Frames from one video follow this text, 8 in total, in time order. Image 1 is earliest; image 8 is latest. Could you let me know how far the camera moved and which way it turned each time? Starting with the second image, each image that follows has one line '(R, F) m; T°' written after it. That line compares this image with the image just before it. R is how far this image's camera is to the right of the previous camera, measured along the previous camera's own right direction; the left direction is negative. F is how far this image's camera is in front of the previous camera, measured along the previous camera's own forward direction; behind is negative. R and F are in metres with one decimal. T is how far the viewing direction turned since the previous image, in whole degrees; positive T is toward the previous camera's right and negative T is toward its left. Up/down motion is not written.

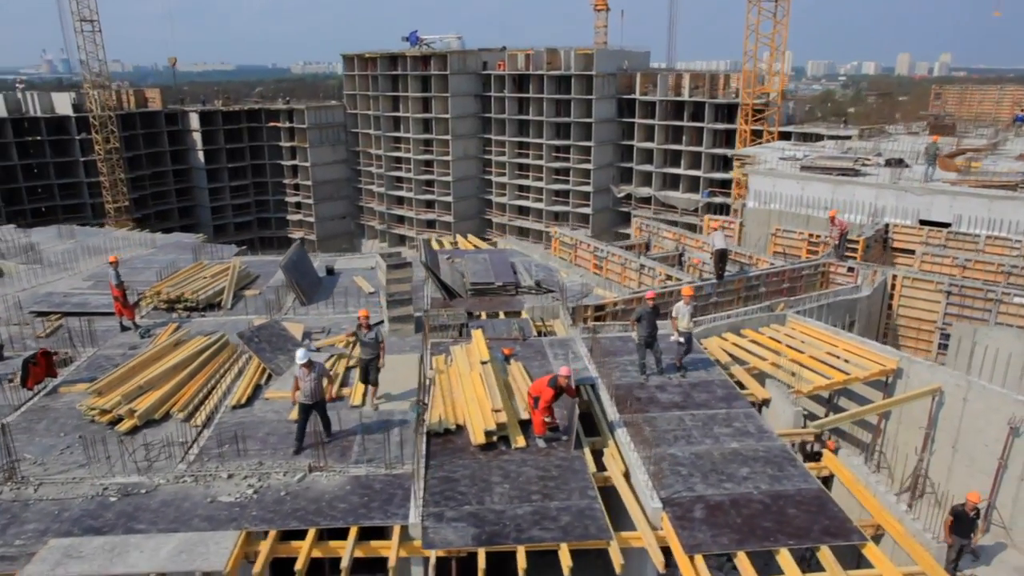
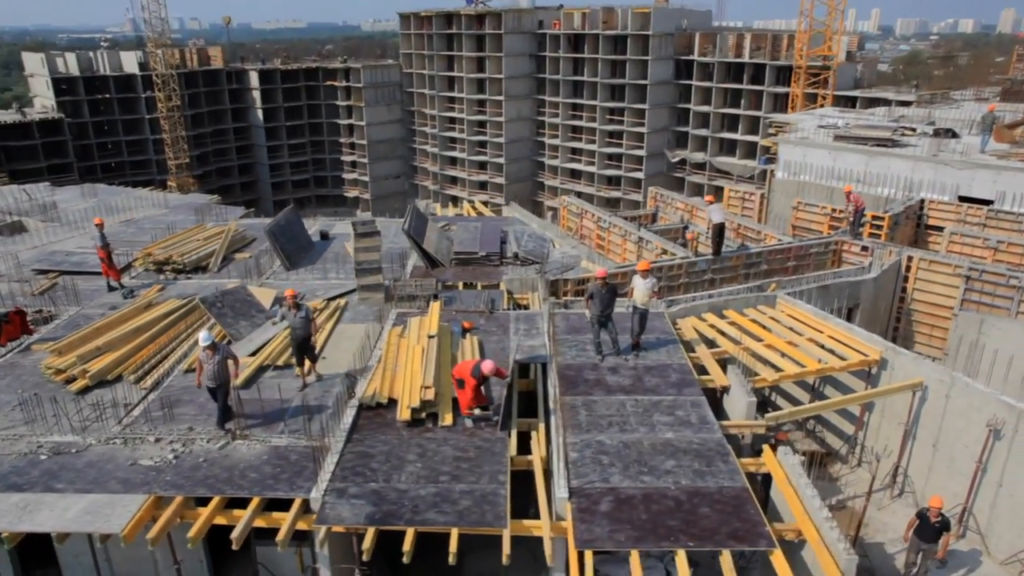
(+2.0, +0.4) m; -5°
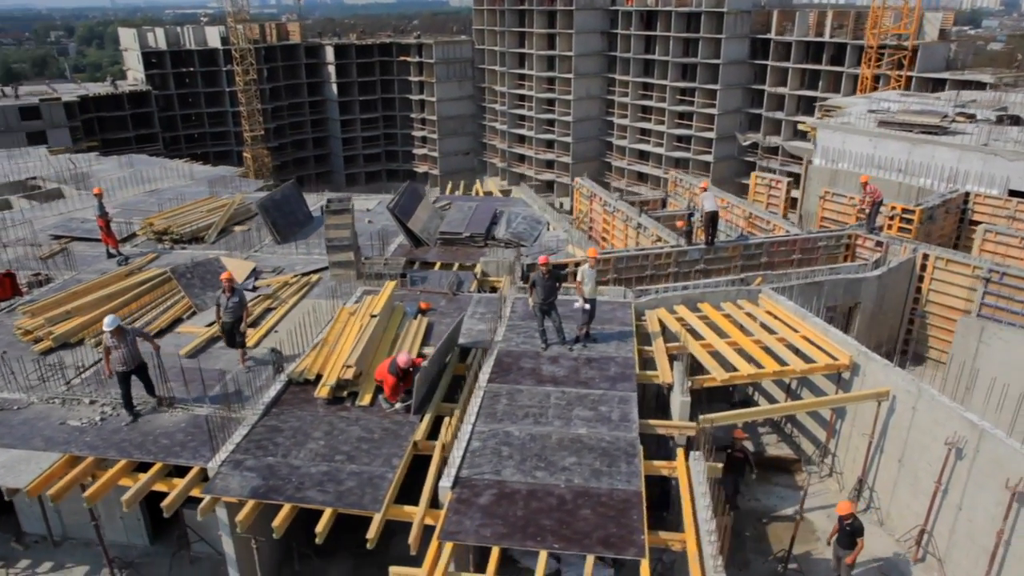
(+2.4, +0.3) m; -6°
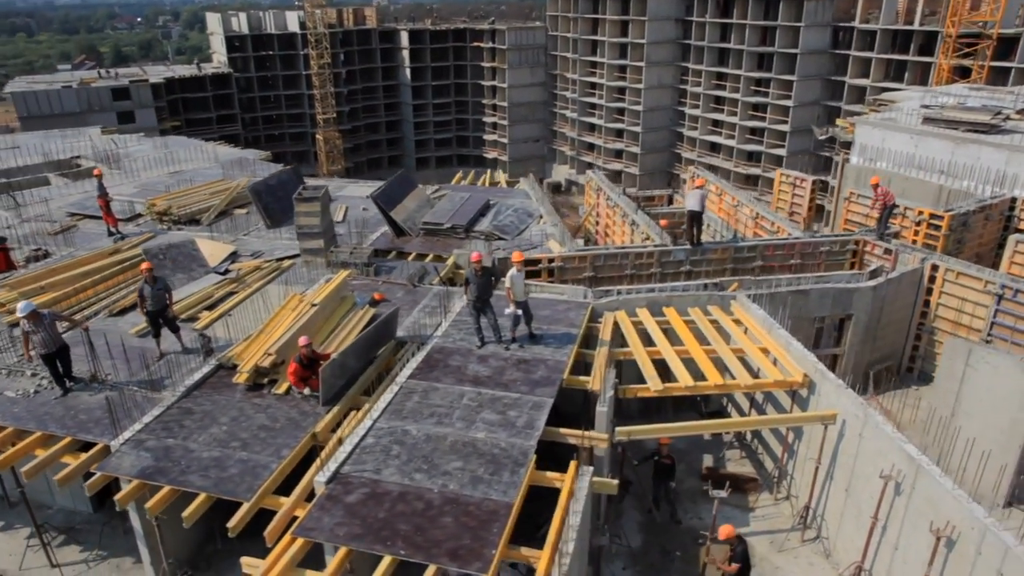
(+2.5, +0.4) m; -6°
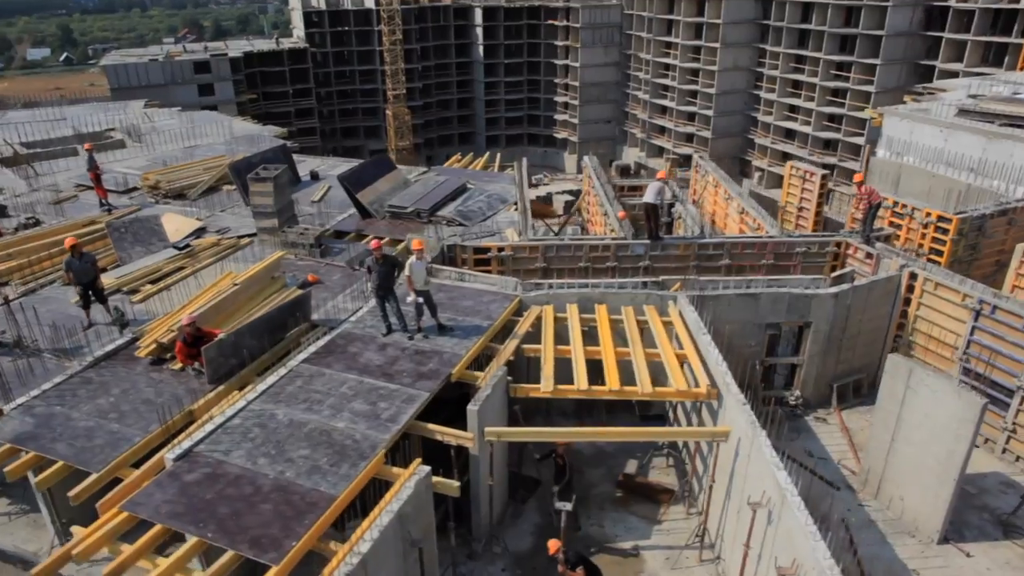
(+3.0, +0.4) m; -7°
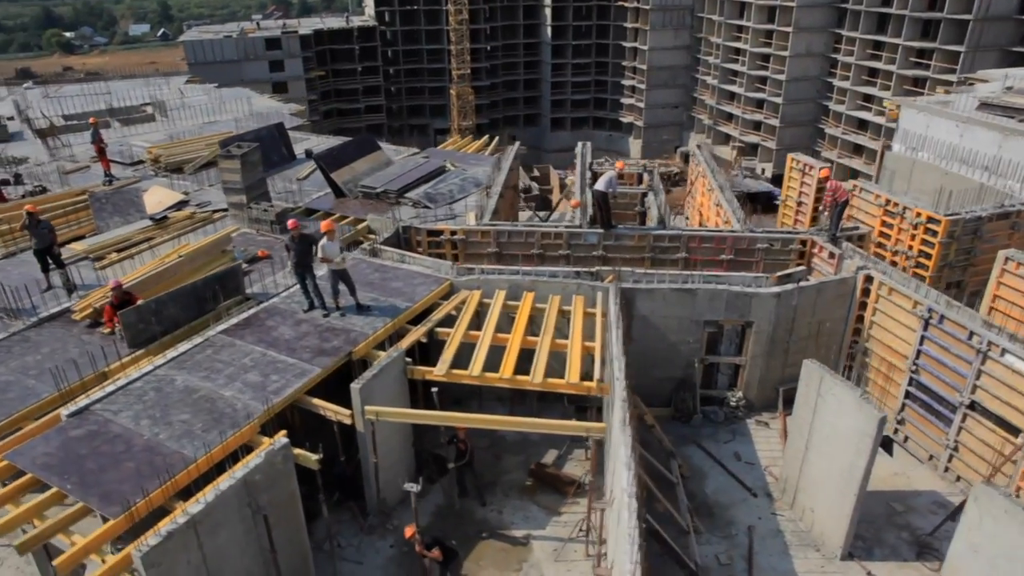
(+2.8, +0.1) m; -6°
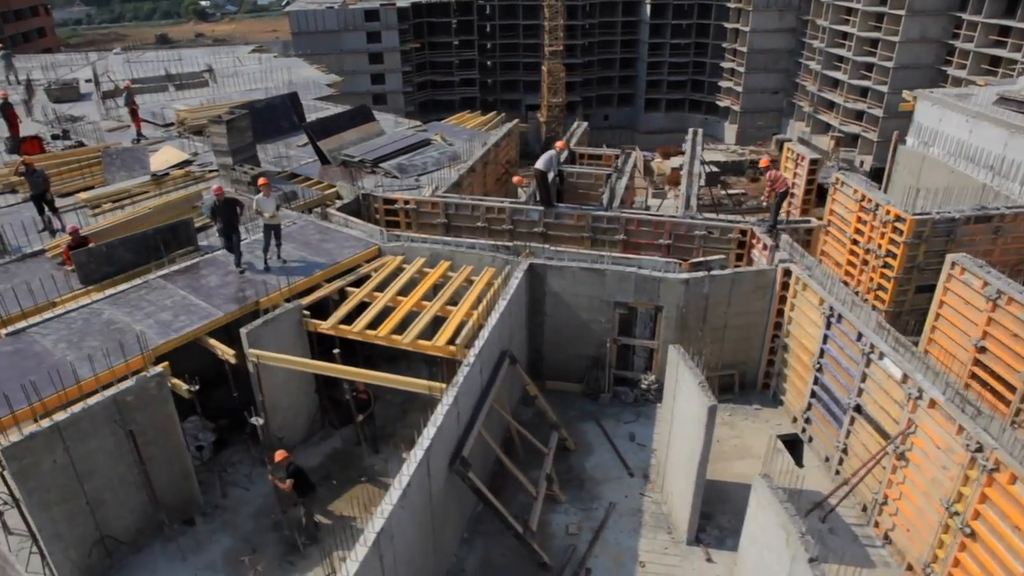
(+3.7, -0.4) m; -8°
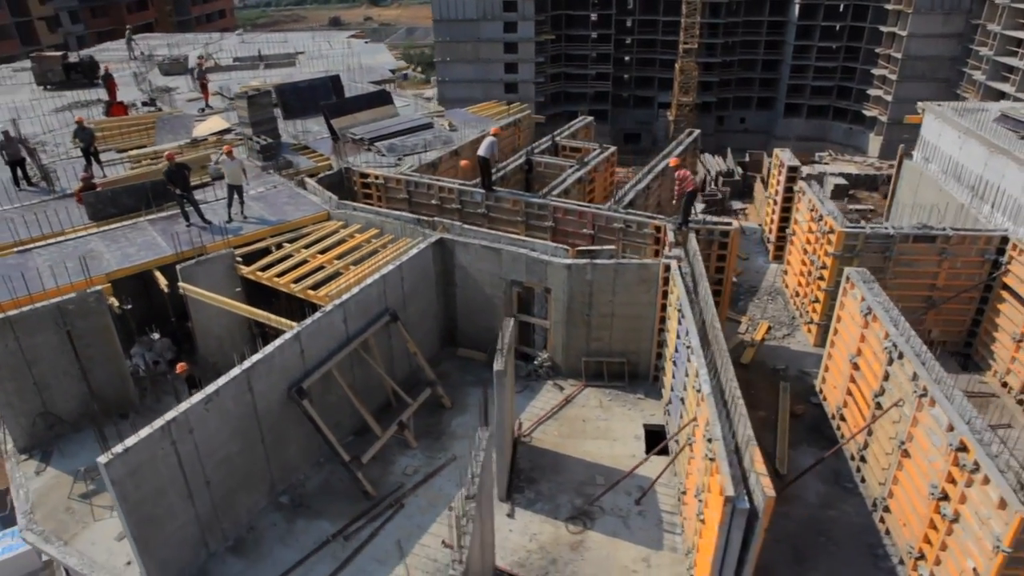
(+5.0, -0.8) m; -12°
